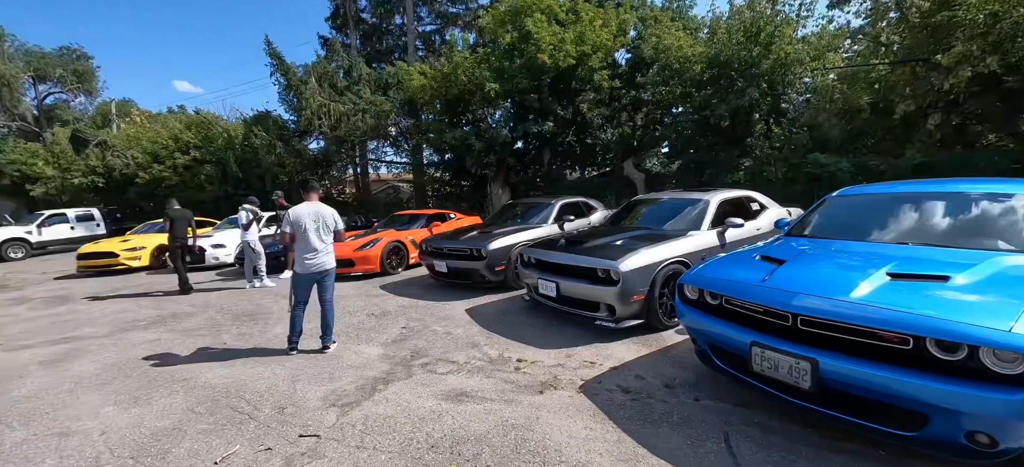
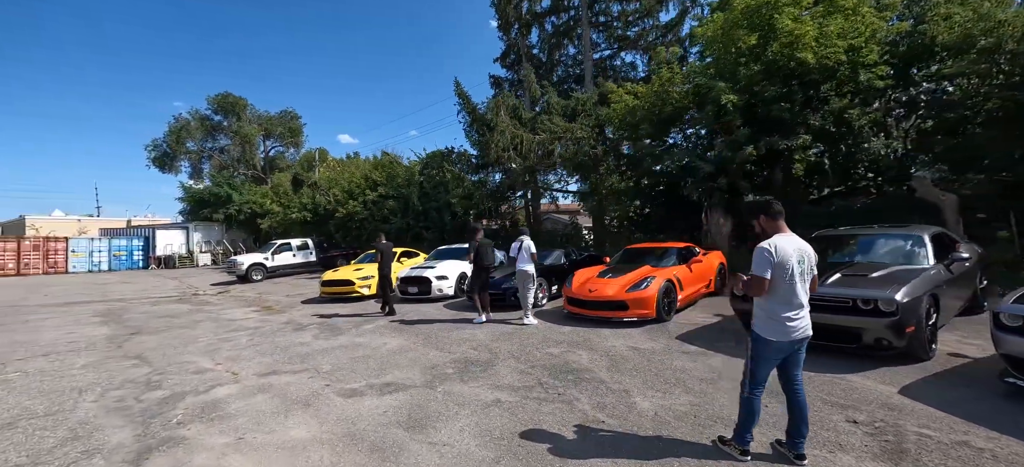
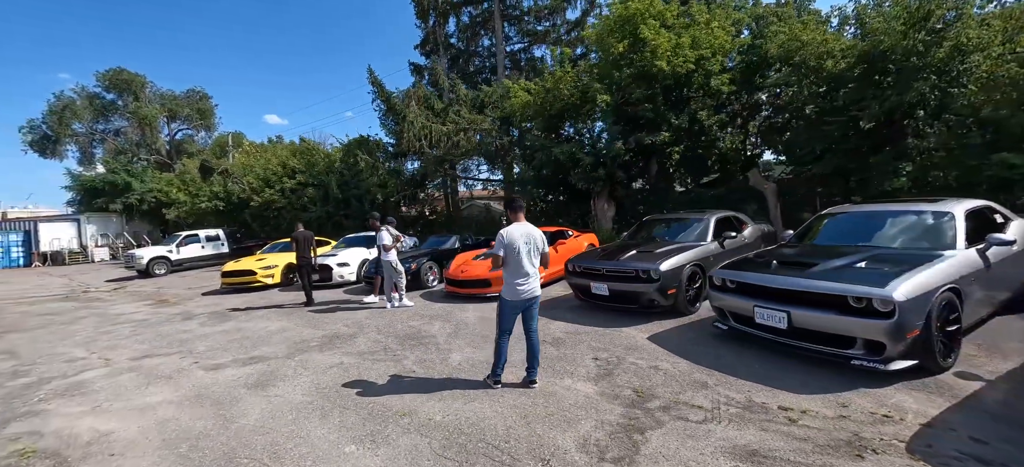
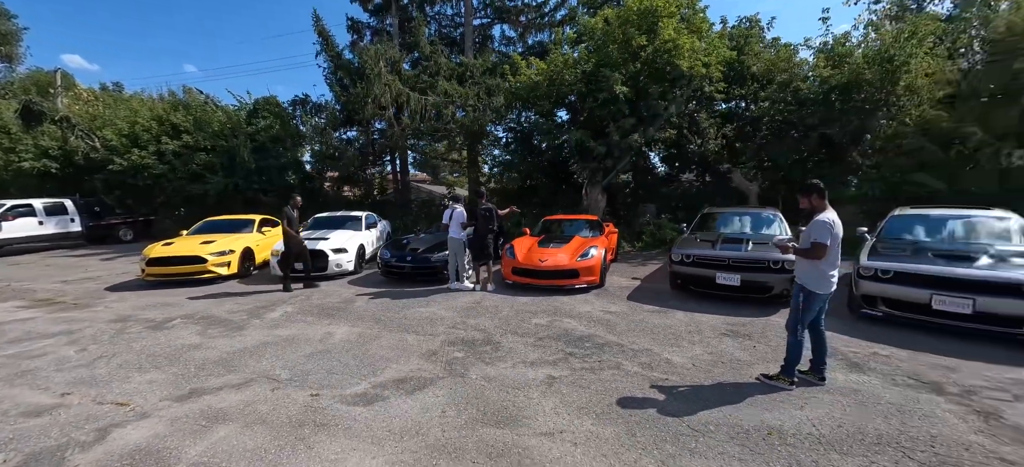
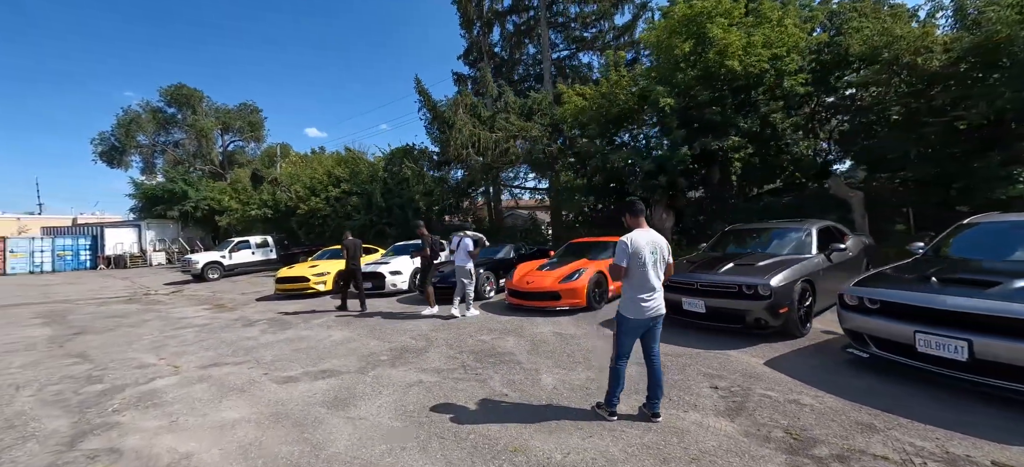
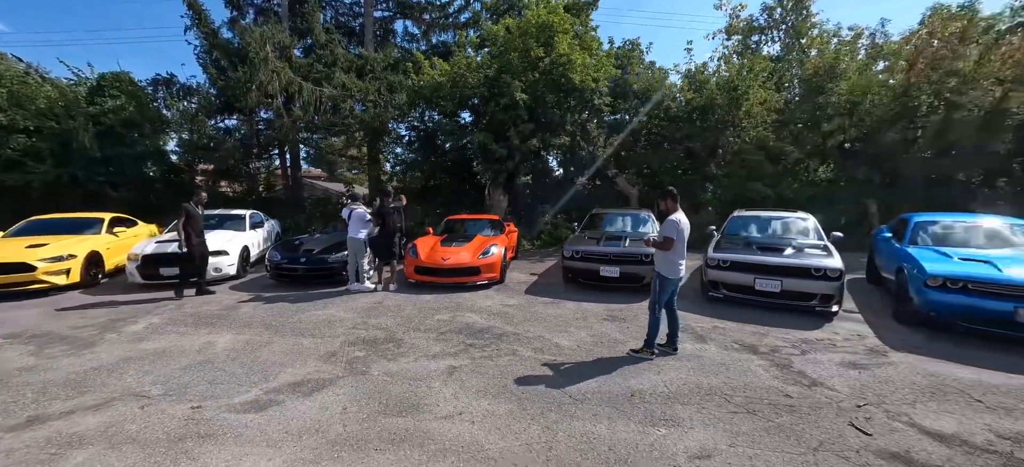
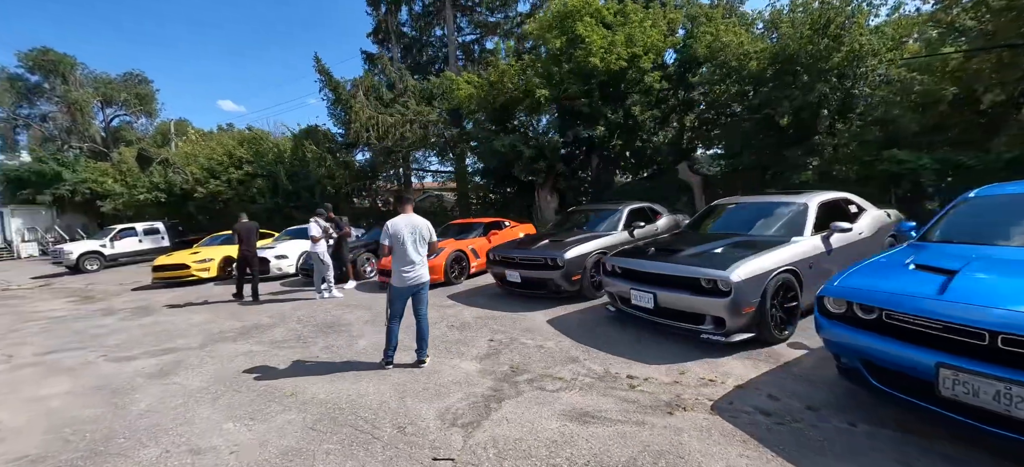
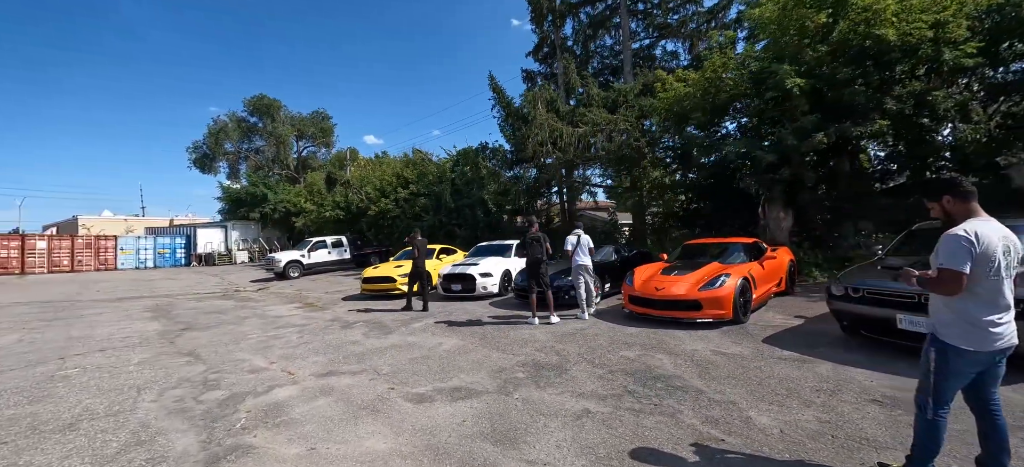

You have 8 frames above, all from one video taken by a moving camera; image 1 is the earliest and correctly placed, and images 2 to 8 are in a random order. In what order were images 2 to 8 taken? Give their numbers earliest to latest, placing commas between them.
7, 3, 5, 2, 8, 4, 6
